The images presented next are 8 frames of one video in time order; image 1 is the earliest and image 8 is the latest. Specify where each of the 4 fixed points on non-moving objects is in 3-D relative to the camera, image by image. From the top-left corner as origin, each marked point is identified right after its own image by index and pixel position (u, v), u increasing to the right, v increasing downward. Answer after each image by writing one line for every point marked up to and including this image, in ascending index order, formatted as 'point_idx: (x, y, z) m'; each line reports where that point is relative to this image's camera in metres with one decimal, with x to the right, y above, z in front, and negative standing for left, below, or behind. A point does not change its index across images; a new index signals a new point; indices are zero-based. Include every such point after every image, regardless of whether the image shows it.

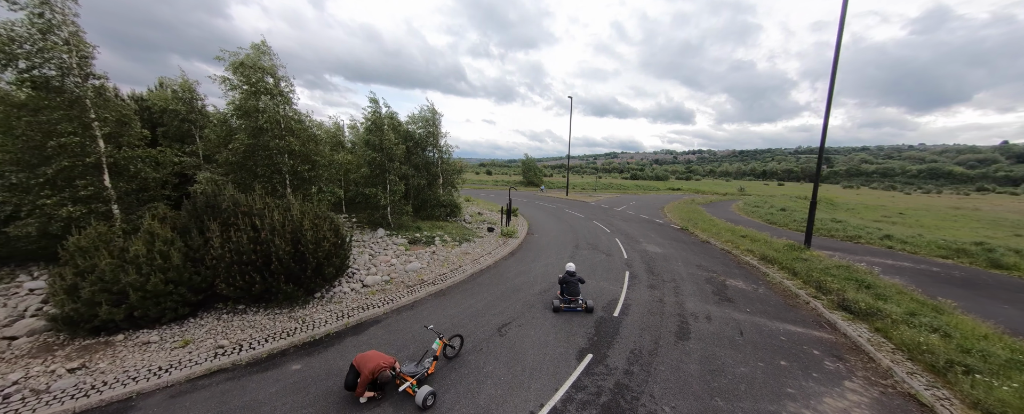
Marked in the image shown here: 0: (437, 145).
0: (-4.5, +3.6, +18.5) m
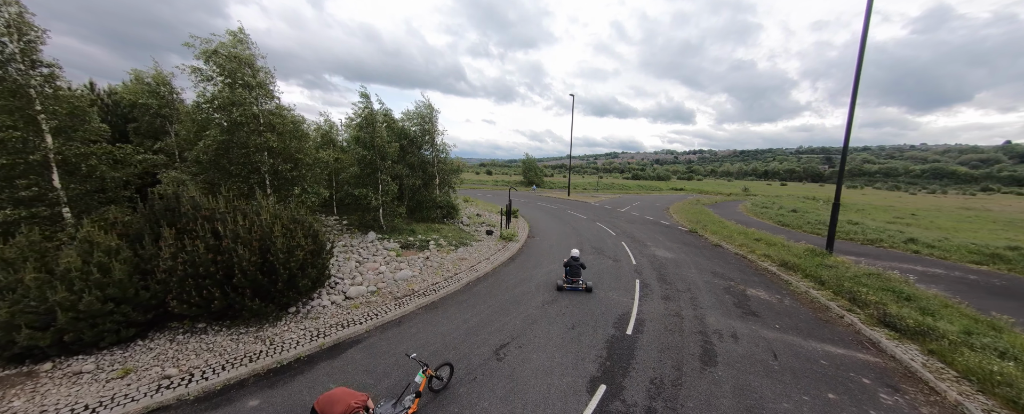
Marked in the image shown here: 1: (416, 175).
0: (-4.5, +3.6, +17.6) m
1: (-5.3, +1.7, +17.3) m
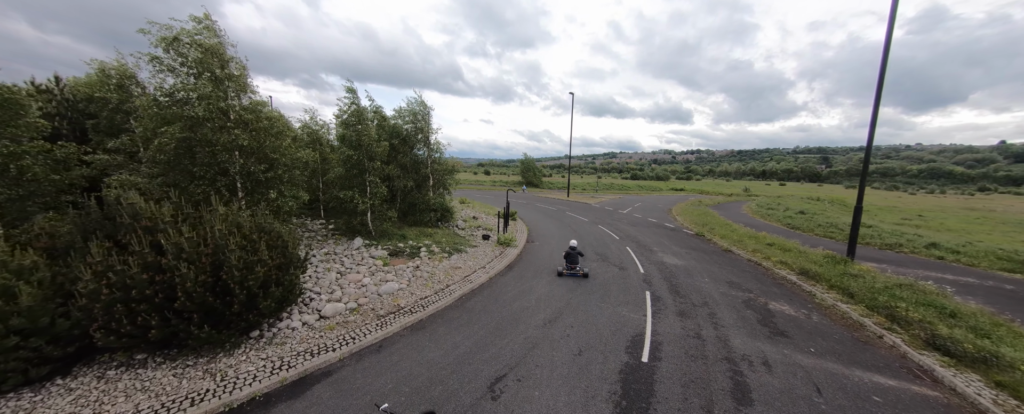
0: (-4.5, +3.4, +16.6) m
1: (-5.4, +1.6, +16.3) m
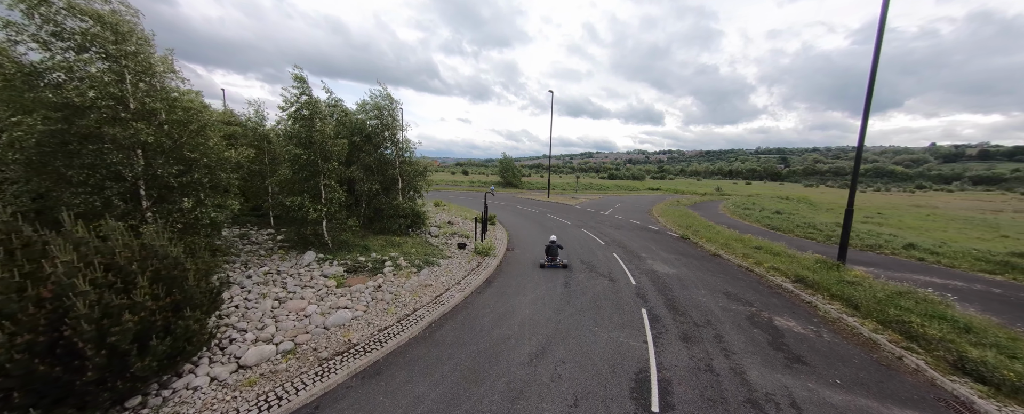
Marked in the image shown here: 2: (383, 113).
0: (-5.6, +3.2, +14.9) m
1: (-6.4, +1.3, +14.6) m
2: (-6.0, +4.3, +14.6) m
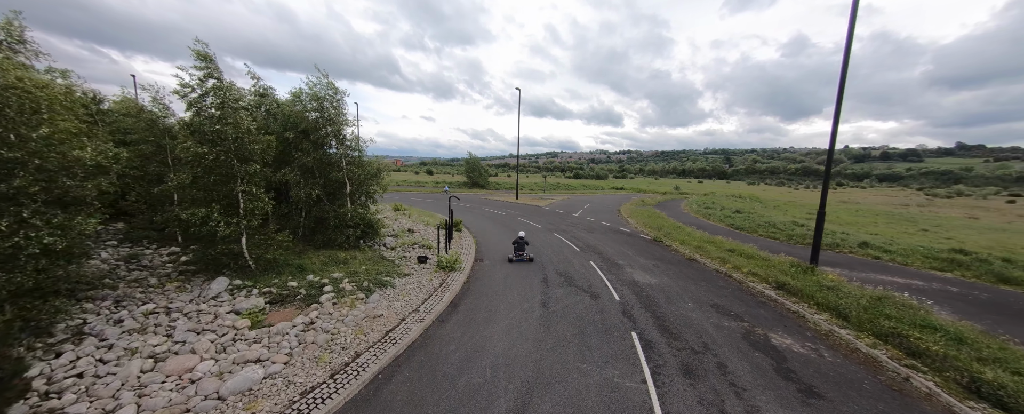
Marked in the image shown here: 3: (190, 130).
0: (-7.0, +2.8, +12.7) m
1: (-7.7, +1.0, +12.3) m
2: (-7.4, +4.0, +12.4) m
3: (-8.8, +2.1, +8.7) m
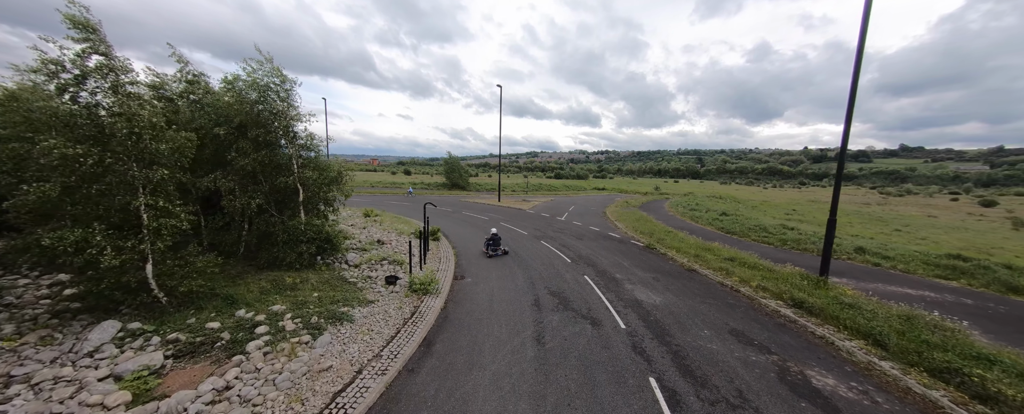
0: (-7.6, +2.4, +10.6) m
1: (-8.3, +0.6, +10.1) m
2: (-7.9, +3.6, +10.2) m
3: (-9.1, +1.7, +6.5) m
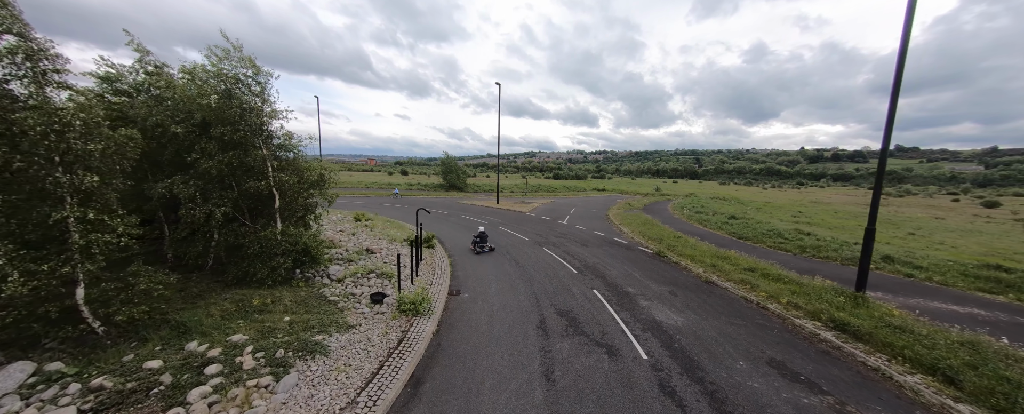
0: (-7.5, +2.2, +9.3) m
1: (-8.2, +0.3, +8.9) m
2: (-7.8, +3.4, +8.9) m
3: (-9.0, +1.5, +5.2) m
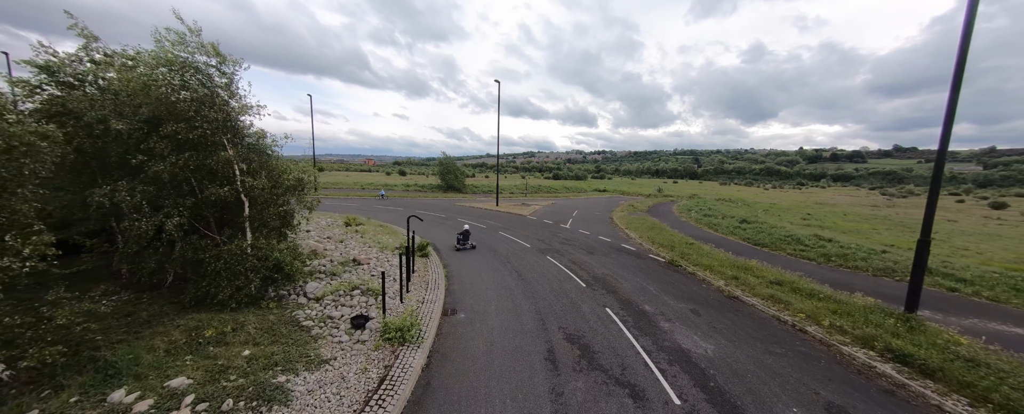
0: (-7.4, +1.9, +8.0) m
1: (-8.1, +0.1, +7.6) m
2: (-7.8, +3.1, +7.7) m
3: (-8.9, +1.2, +3.9) m
